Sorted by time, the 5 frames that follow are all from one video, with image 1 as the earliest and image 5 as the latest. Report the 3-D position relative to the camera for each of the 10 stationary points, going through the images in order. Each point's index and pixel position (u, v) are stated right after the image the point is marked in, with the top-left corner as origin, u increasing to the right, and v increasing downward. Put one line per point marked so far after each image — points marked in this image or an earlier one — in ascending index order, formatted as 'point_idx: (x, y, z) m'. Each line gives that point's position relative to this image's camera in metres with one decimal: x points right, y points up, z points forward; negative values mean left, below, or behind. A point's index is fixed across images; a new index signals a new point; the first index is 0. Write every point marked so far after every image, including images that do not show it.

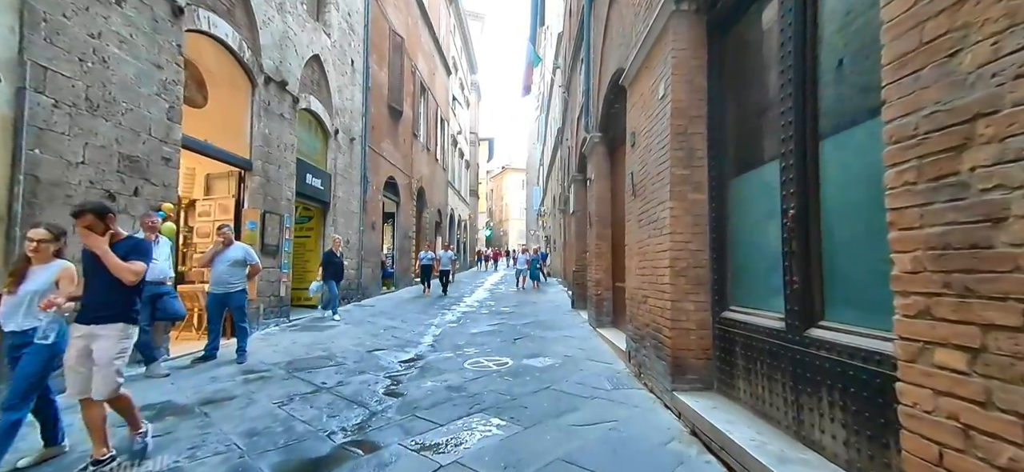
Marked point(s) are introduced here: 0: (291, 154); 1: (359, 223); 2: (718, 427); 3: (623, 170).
0: (-4.2, +1.6, +7.8) m
1: (-4.2, +0.4, +11.1) m
2: (+1.3, -1.2, +2.6) m
3: (+1.8, +1.1, +6.5) m
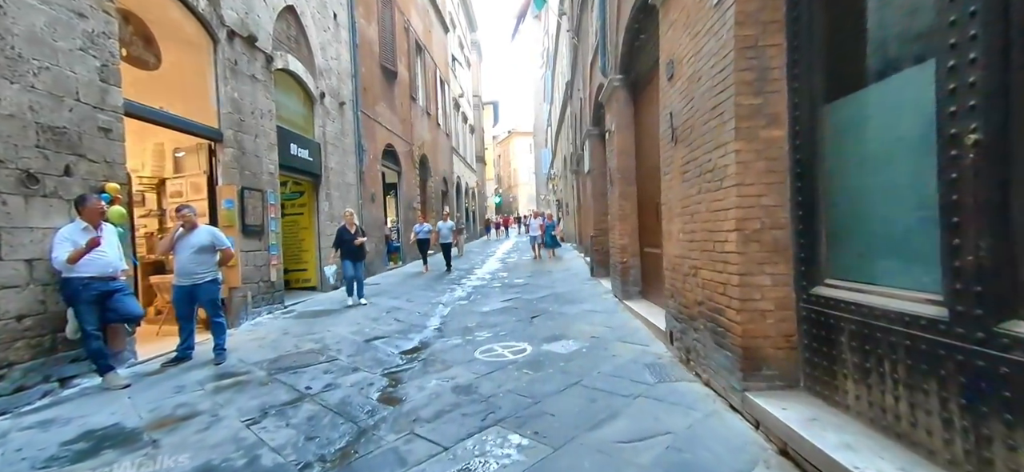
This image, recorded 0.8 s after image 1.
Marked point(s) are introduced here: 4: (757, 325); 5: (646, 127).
0: (-4.1, +2.0, +6.9) m
1: (-3.9, +1.0, +10.3) m
2: (+1.4, -1.0, +1.8) m
3: (+1.9, +1.6, +5.5) m
4: (+1.6, -0.6, +2.6) m
5: (+1.8, +1.5, +5.6) m
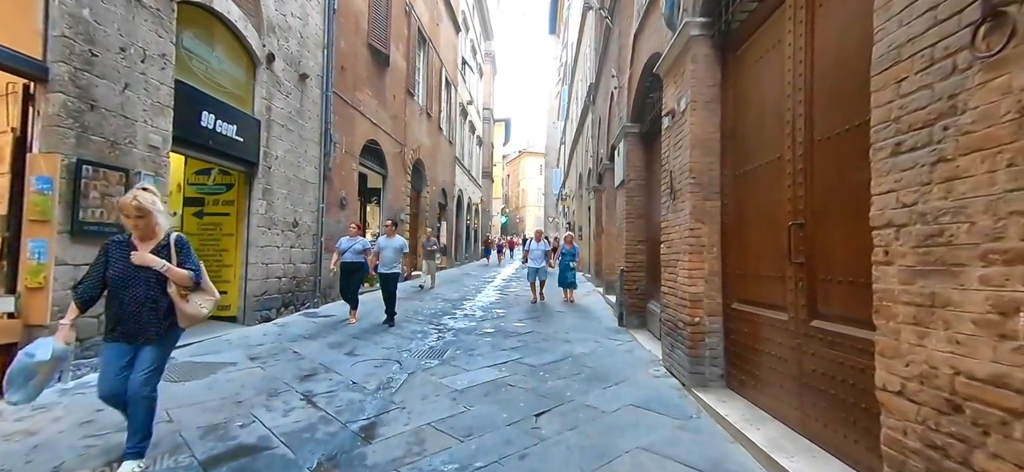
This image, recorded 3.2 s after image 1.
0: (-4.0, +1.9, +4.6) m
1: (-3.8, +0.8, +8.0) m
2: (+1.3, -1.1, -0.7) m
3: (+2.0, +1.2, +3.2) m
4: (+1.5, -0.8, +0.1) m
5: (+1.9, +1.1, +3.2) m
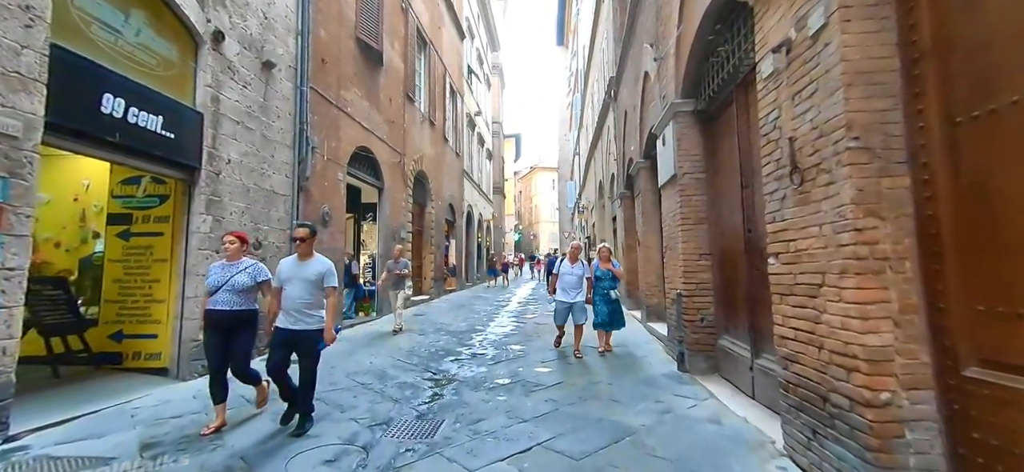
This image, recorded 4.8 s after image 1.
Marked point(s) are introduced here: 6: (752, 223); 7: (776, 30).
0: (-3.9, +1.6, +3.3) m
1: (-3.6, +0.4, +6.5) m
2: (+1.3, -1.0, -2.4) m
3: (+2.0, +1.2, +1.6) m
4: (+1.5, -0.6, -1.6) m
5: (+2.0, +1.1, +1.6) m
6: (+2.2, +0.1, +3.6) m
7: (+1.8, +1.4, +2.7) m
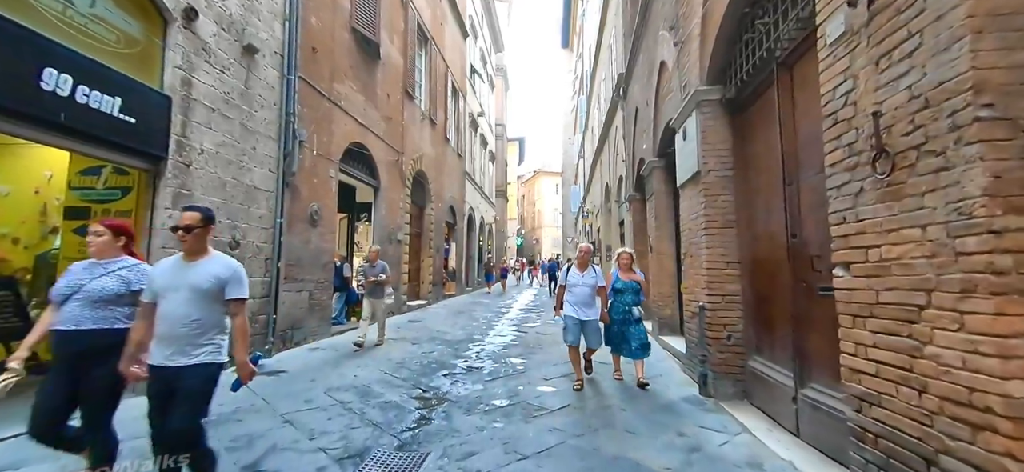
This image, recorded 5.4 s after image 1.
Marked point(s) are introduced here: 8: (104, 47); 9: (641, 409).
0: (-3.8, +1.7, +2.7) m
1: (-3.5, +0.4, +6.0) m
2: (+1.3, -0.9, -2.9) m
3: (+2.0, +1.2, +1.0) m
4: (+1.5, -0.6, -2.2) m
5: (+2.0, +1.1, +1.0) m
6: (+2.2, +0.1, +3.1) m
7: (+1.8, +1.3, +2.2) m
8: (-3.9, +1.8, +3.9) m
9: (+1.3, -1.7, +3.9) m
